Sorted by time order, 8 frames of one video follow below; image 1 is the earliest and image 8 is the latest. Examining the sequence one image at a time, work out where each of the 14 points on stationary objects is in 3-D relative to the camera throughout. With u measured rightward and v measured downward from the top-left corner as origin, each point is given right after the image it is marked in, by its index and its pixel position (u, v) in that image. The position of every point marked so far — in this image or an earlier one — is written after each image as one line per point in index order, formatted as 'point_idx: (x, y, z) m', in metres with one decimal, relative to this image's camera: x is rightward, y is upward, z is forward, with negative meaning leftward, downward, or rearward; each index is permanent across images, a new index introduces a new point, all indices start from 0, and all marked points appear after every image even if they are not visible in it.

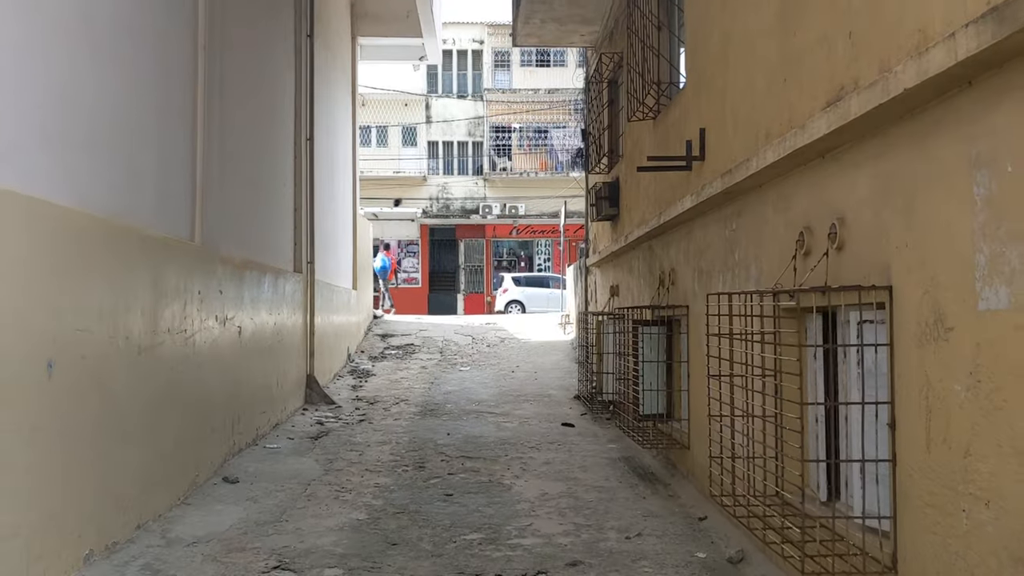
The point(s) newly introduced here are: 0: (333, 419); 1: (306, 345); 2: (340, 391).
0: (-1.6, -1.1, +7.7) m
1: (-1.9, -0.6, +8.3) m
2: (-1.8, -1.1, +9.1) m
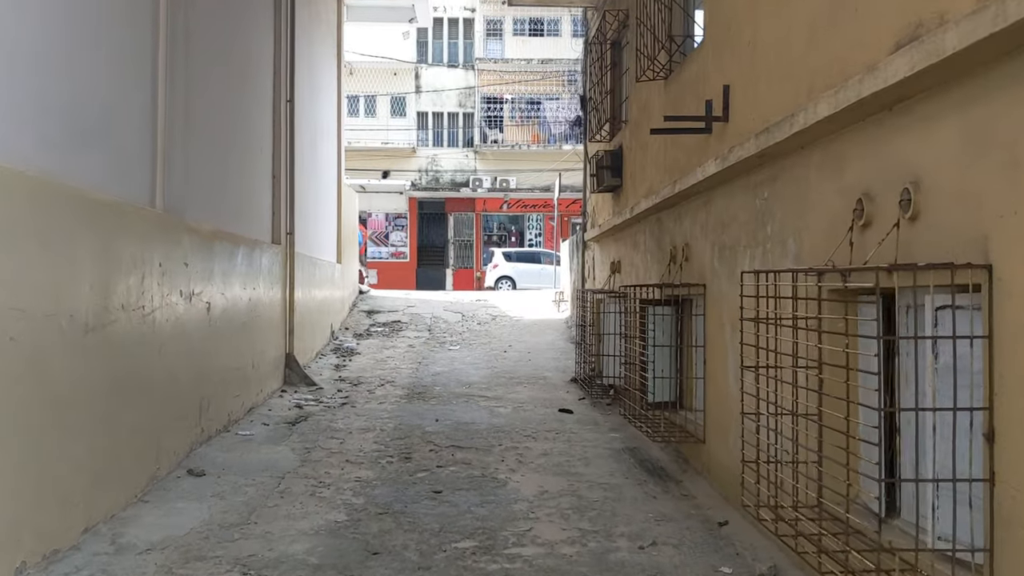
0: (-1.6, -0.9, +7.2) m
1: (-2.0, -0.3, +7.8) m
2: (-1.8, -0.8, +8.5) m
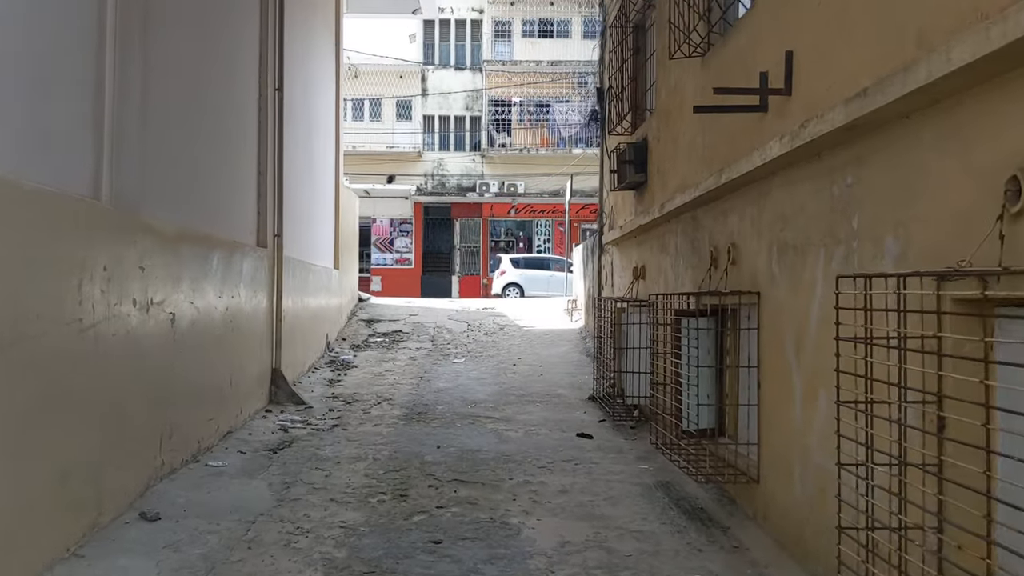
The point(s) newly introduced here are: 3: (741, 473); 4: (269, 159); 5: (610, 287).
0: (-1.5, -1.0, +6.4) m
1: (-1.9, -0.4, +7.0) m
2: (-1.7, -0.9, +7.7) m
3: (+1.1, -0.9, +4.2) m
4: (-1.9, +1.0, +6.9) m
5: (+0.9, 0.0, +8.4) m
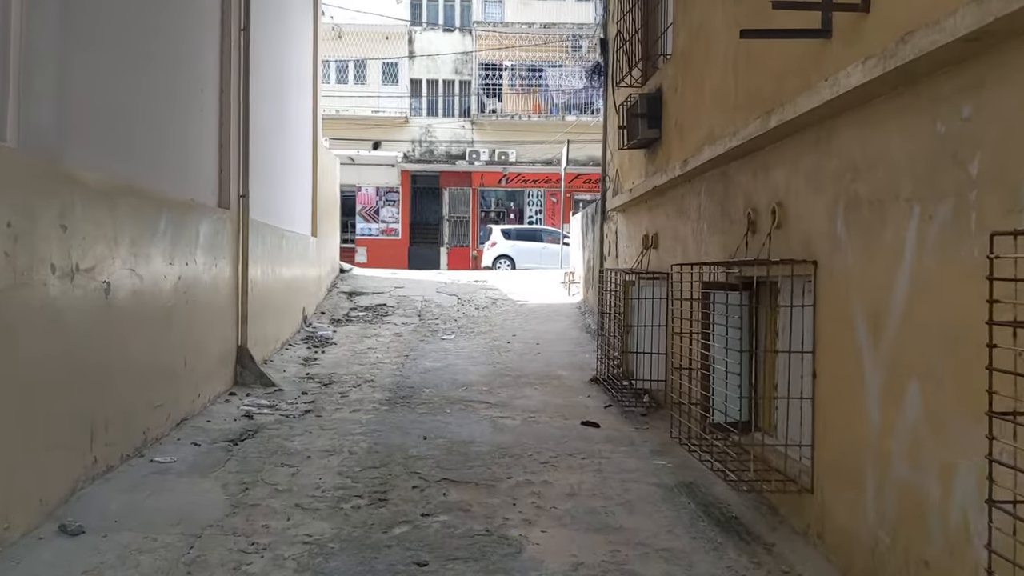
0: (-1.6, -0.8, +5.6) m
1: (-1.9, -0.2, +6.2) m
2: (-1.8, -0.6, +7.0) m
3: (+1.1, -0.8, +3.5) m
4: (-1.9, +1.2, +6.1) m
5: (+0.9, +0.2, +7.7) m
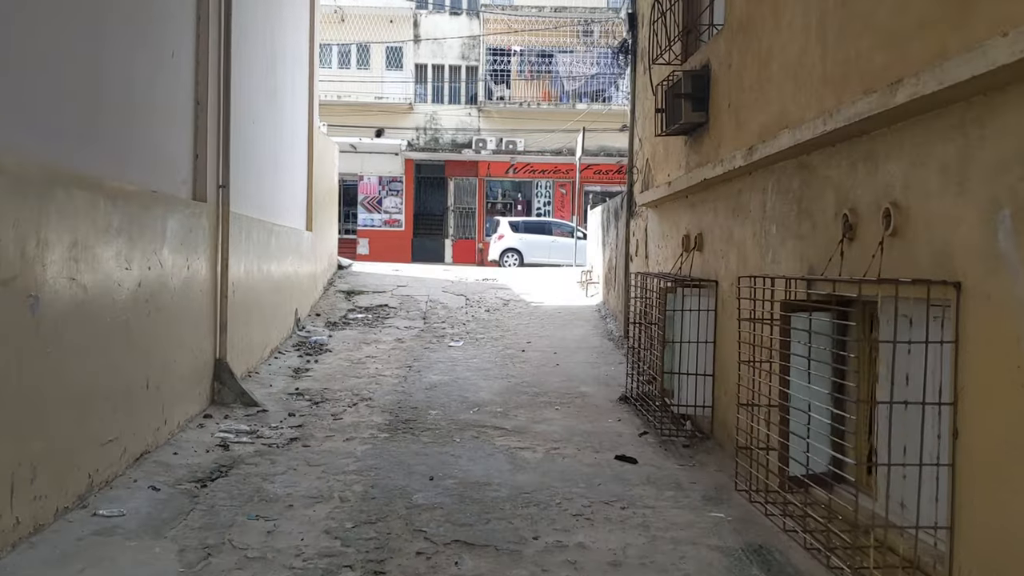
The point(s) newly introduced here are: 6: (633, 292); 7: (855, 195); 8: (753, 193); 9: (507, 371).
0: (-1.4, -0.8, +4.8) m
1: (-1.8, -0.2, +5.4) m
2: (-1.7, -0.6, +6.1) m
3: (+1.2, -0.8, +2.7) m
4: (-1.8, +1.2, +5.3) m
5: (+1.0, +0.2, +6.8) m
6: (+0.9, 0.0, +6.7) m
7: (+1.2, +0.3, +3.2) m
8: (+1.2, +0.5, +4.3) m
9: (0.0, -0.6, +6.6) m
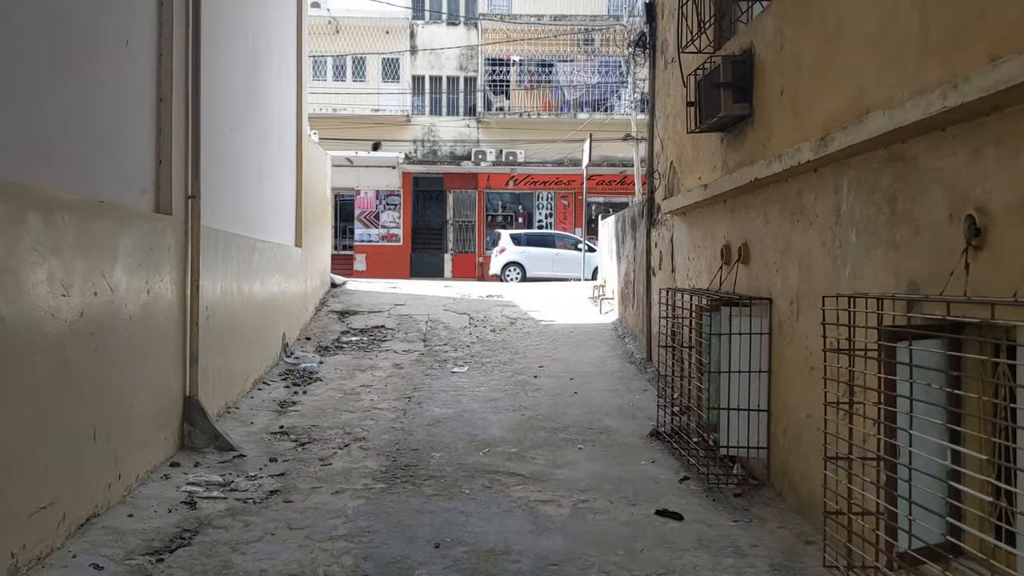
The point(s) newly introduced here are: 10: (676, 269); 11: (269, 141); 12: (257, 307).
0: (-1.3, -0.9, +4.1) m
1: (-1.7, -0.3, +4.7) m
2: (-1.6, -0.8, +5.4) m
3: (+1.3, -0.9, +2.0) m
4: (-1.7, +1.1, +4.6) m
5: (+1.1, +0.1, +6.1) m
6: (+1.0, -0.2, +6.0) m
7: (+1.3, +0.3, +2.5) m
8: (+1.2, +0.4, +3.5) m
9: (0.0, -0.7, +5.9) m
10: (+1.1, +0.1, +5.9) m
11: (-1.9, +1.1, +6.8) m
12: (-1.8, -0.1, +6.3) m
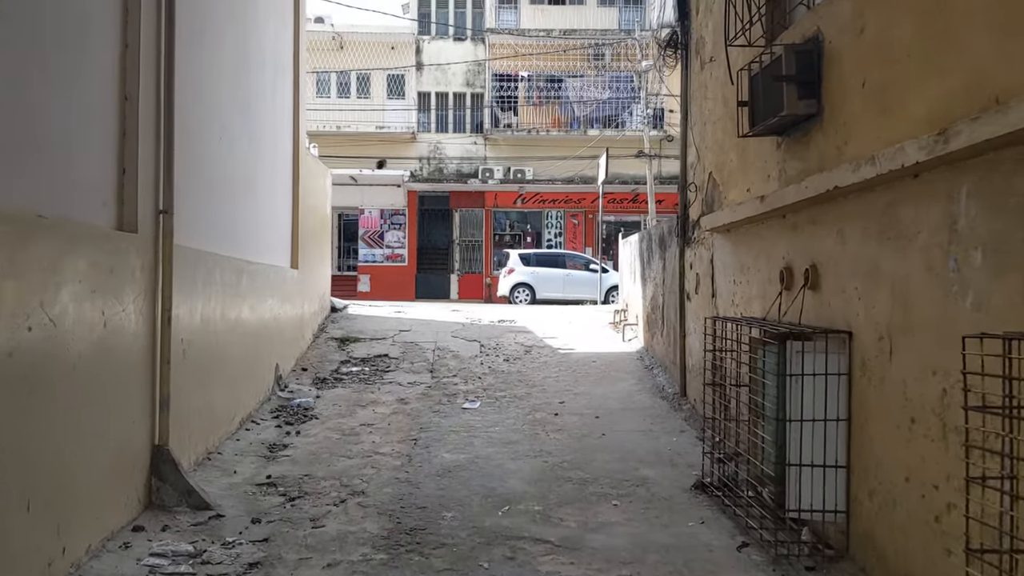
0: (-1.2, -1.1, +3.4) m
1: (-1.6, -0.5, +4.0) m
2: (-1.5, -0.9, +4.7) m
3: (+1.4, -1.0, +1.2) m
4: (-1.6, +0.9, +3.9) m
5: (+1.2, -0.1, +5.4) m
6: (+1.1, -0.3, +5.3) m
7: (+1.4, +0.2, +1.8) m
8: (+1.3, +0.3, +2.9) m
9: (+0.2, -0.9, +5.2) m
10: (+1.2, 0.0, +5.2) m
11: (-1.7, +0.9, +6.2) m
12: (-1.7, -0.3, +5.6) m
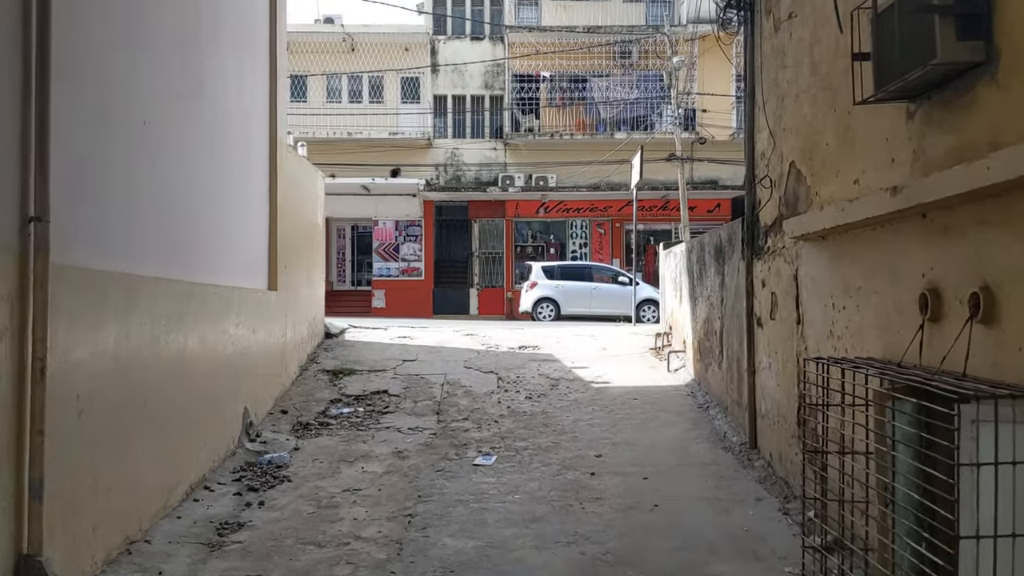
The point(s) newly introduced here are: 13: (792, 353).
0: (-1.2, -1.2, +2.2) m
1: (-1.5, -0.6, +2.8) m
2: (-1.4, -1.1, +3.5) m
3: (+1.4, -1.0, 0.0) m
4: (-1.6, +0.8, +2.8) m
5: (+1.3, -0.2, +4.2) m
6: (+1.2, -0.4, +4.0) m
7: (+1.4, +0.1, +0.5) m
8: (+1.4, +0.2, +1.6) m
9: (+0.3, -1.0, +3.9) m
10: (+1.3, -0.2, +4.0) m
11: (-1.6, +0.8, +5.0) m
12: (-1.6, -0.5, +4.4) m
13: (+1.2, -0.3, +4.2) m
